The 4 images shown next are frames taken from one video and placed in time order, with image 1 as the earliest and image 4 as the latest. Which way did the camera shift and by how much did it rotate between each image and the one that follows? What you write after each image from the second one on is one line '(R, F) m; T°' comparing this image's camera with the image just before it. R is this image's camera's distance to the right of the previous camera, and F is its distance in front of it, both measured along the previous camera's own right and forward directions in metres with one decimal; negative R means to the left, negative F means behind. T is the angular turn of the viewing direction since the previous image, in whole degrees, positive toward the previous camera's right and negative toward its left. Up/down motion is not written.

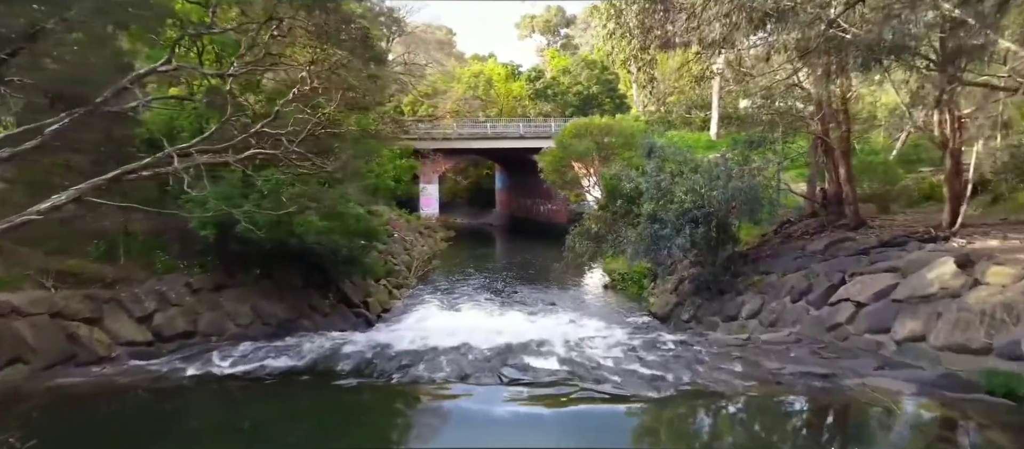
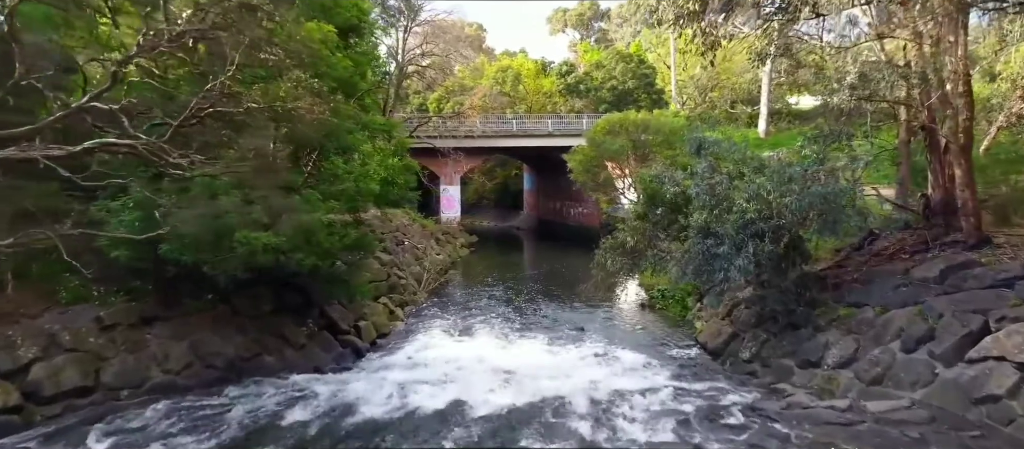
(+0.3, +2.3) m; -3°
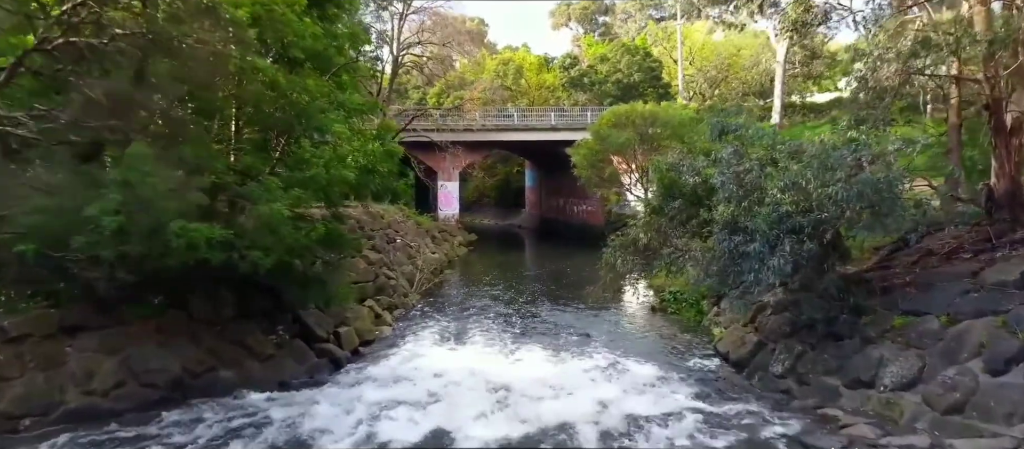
(+0.1, +1.3) m; 0°
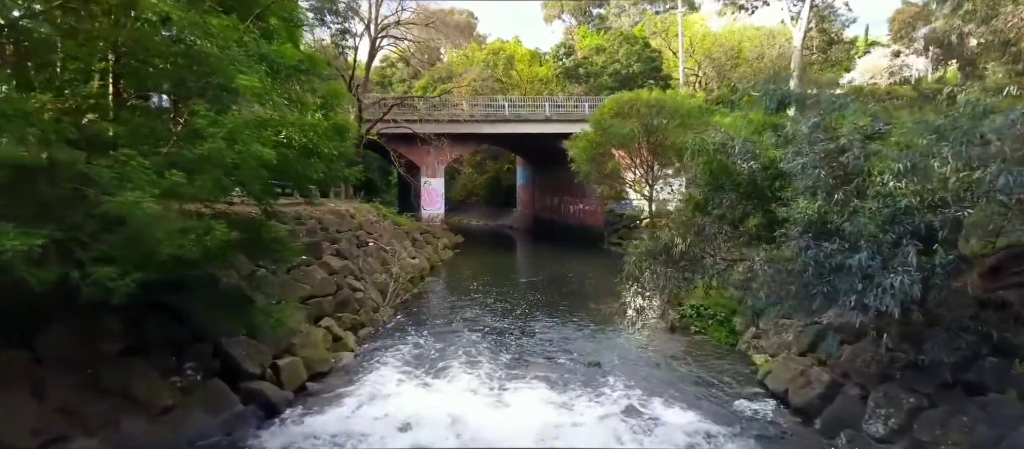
(0.0, +2.5) m; +1°
